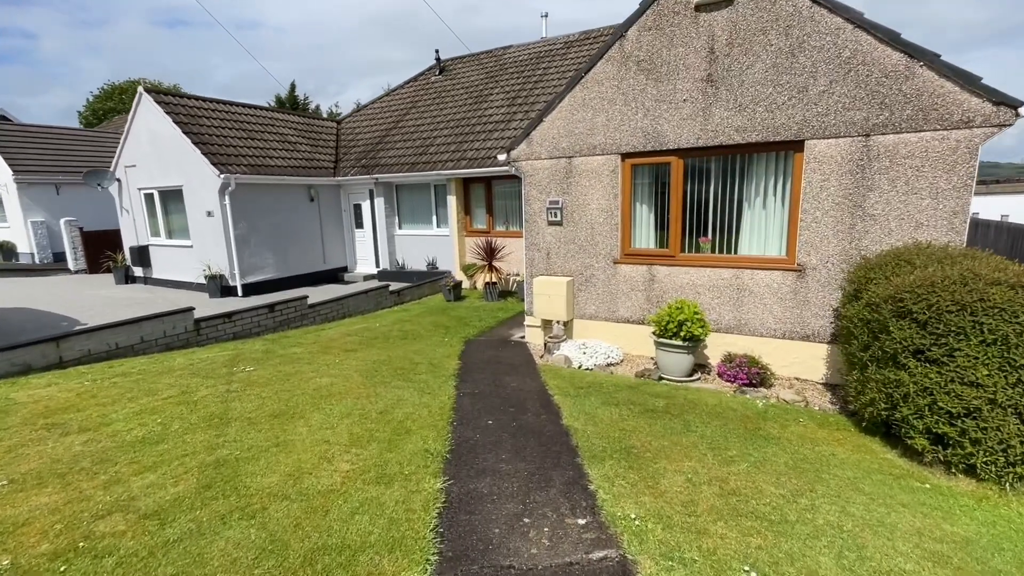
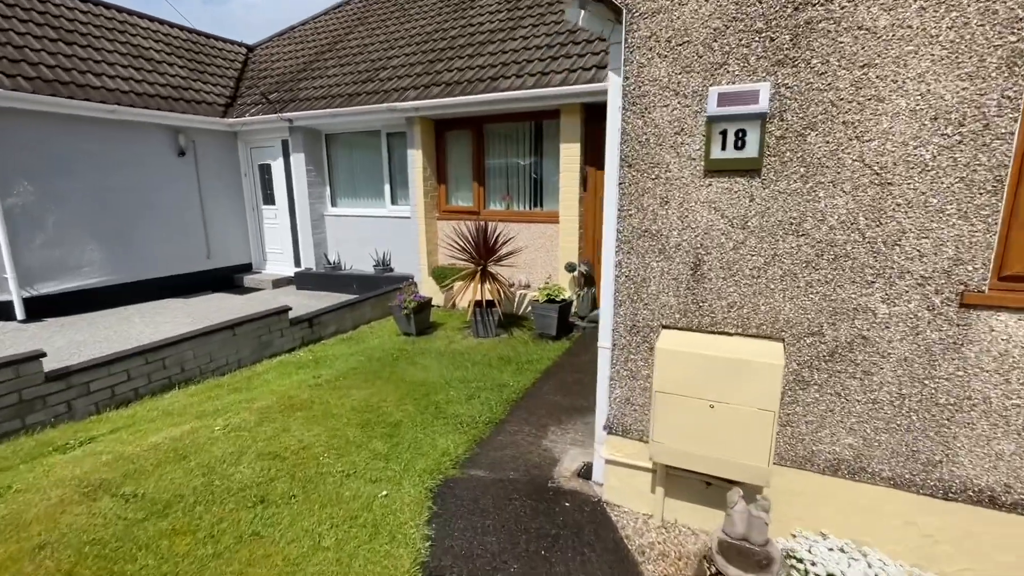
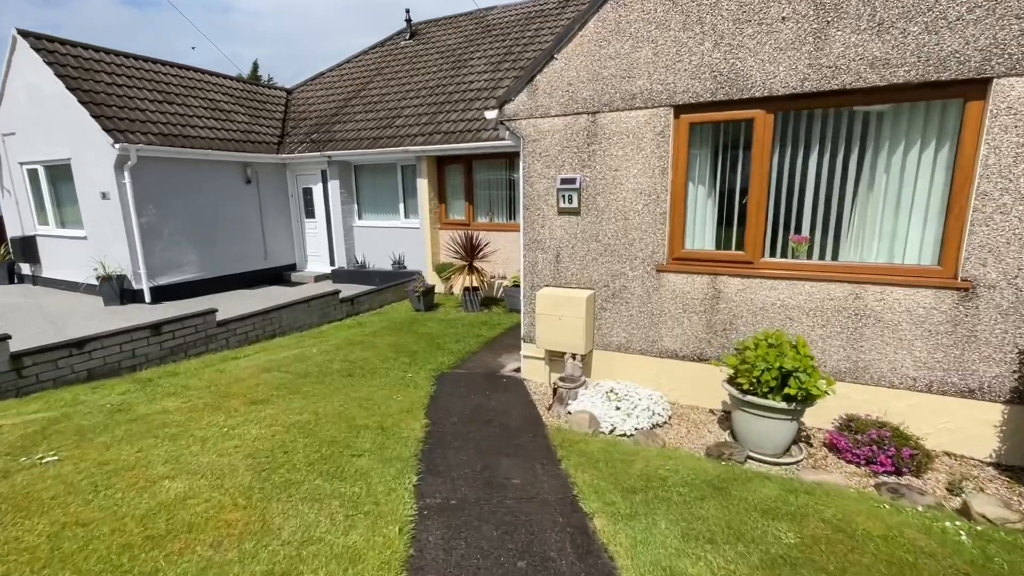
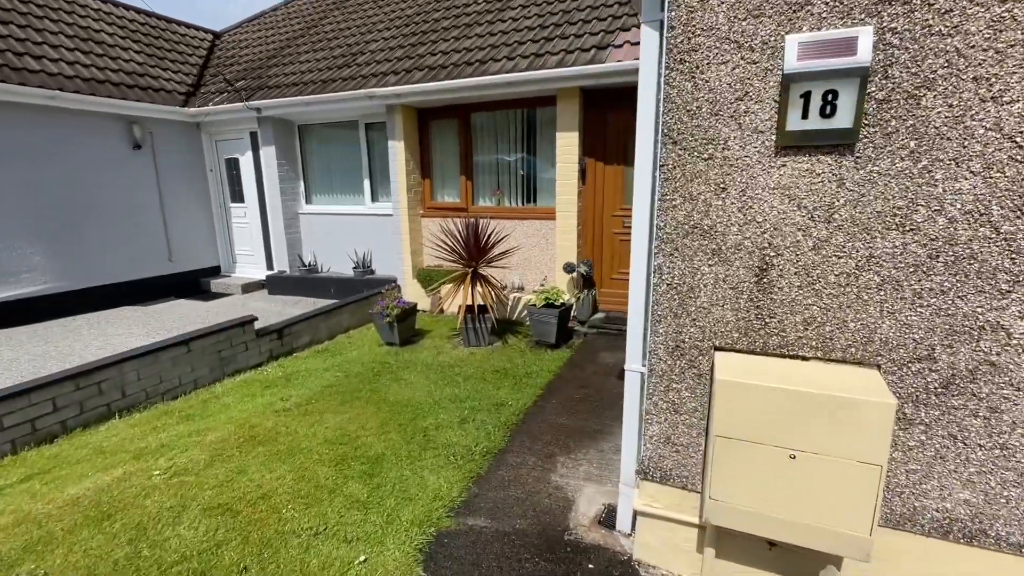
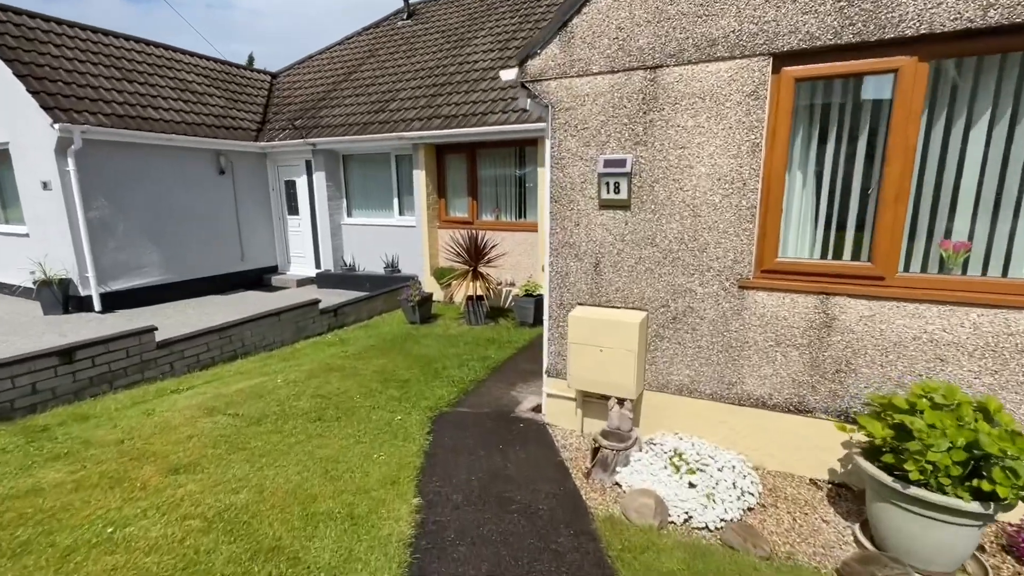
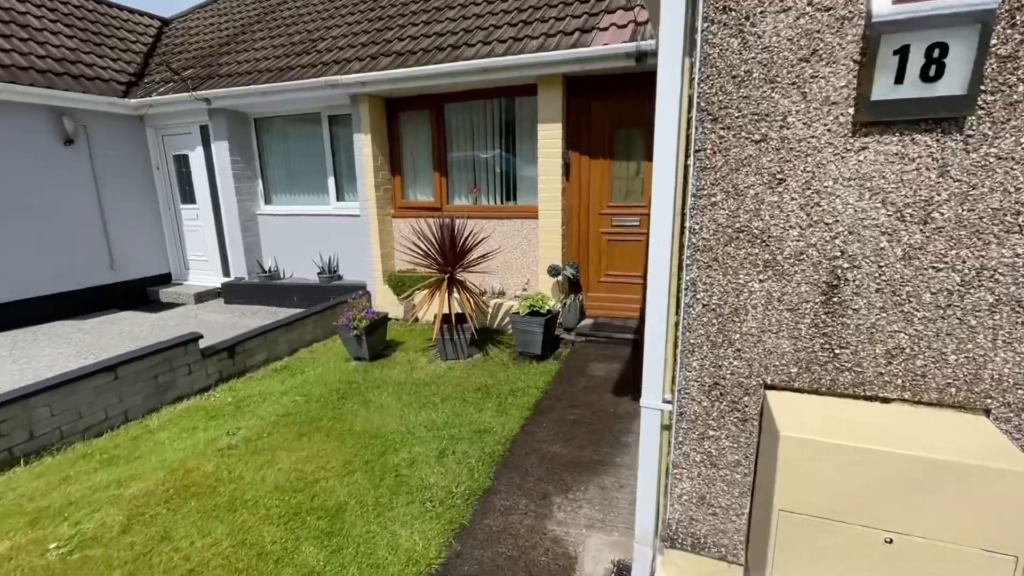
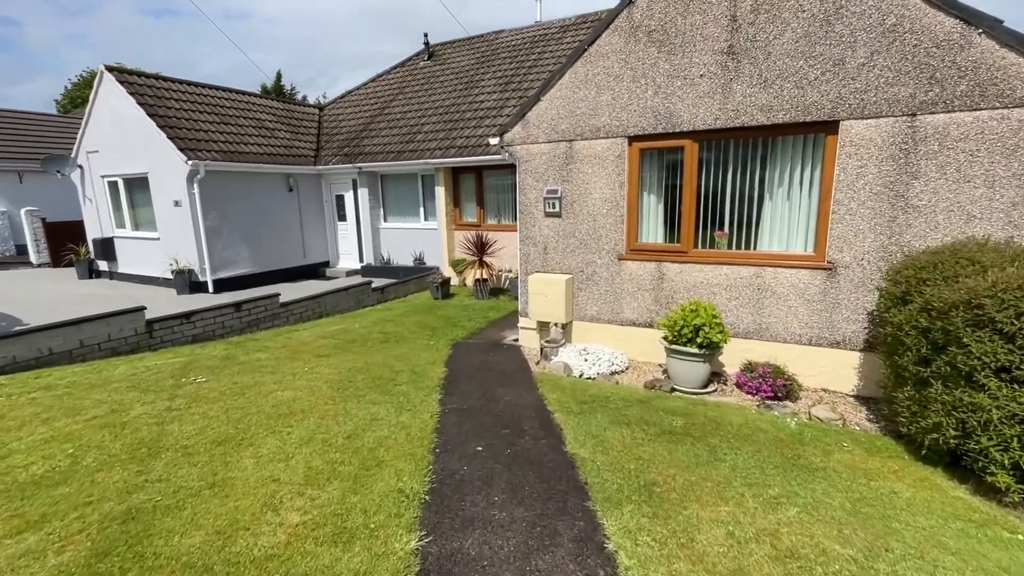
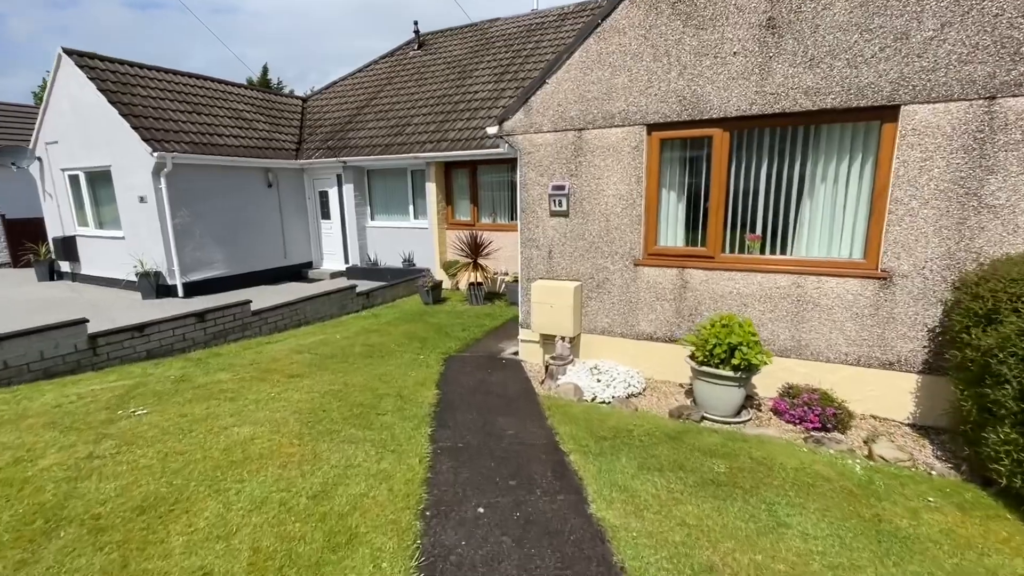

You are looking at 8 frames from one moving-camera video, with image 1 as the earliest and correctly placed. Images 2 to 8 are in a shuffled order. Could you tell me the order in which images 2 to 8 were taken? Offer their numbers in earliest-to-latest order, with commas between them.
7, 8, 3, 5, 2, 4, 6
